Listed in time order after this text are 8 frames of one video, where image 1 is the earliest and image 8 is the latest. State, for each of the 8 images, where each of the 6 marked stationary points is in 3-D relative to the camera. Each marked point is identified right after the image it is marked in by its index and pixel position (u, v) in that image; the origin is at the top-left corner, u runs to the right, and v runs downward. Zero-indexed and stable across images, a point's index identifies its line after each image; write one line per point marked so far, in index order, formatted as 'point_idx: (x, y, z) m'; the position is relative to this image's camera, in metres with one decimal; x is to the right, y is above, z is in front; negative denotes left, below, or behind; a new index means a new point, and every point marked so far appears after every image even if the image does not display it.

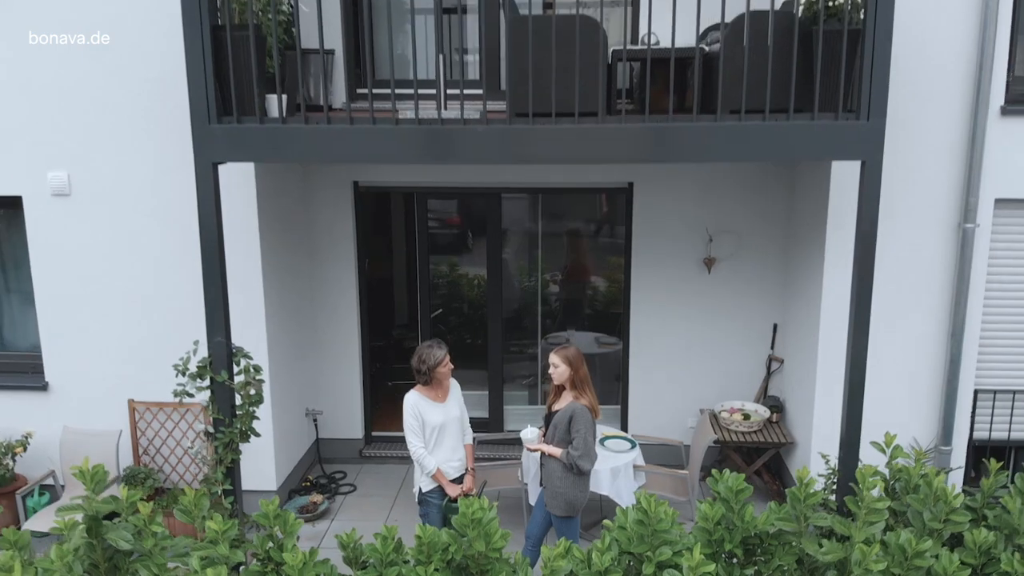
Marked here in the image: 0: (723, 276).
0: (+1.3, +0.1, +5.2) m
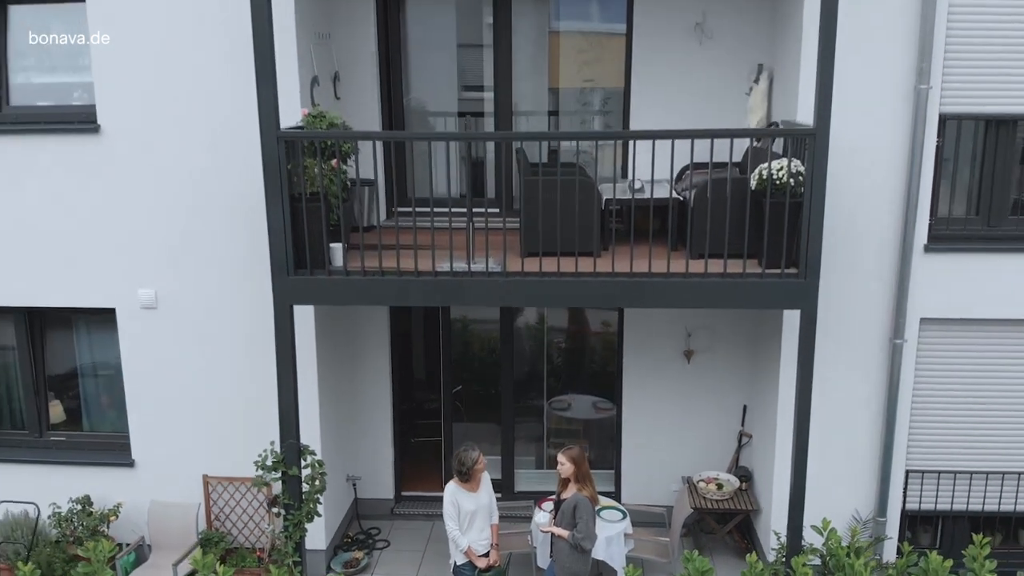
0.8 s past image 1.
0: (+1.4, -0.6, +6.1) m
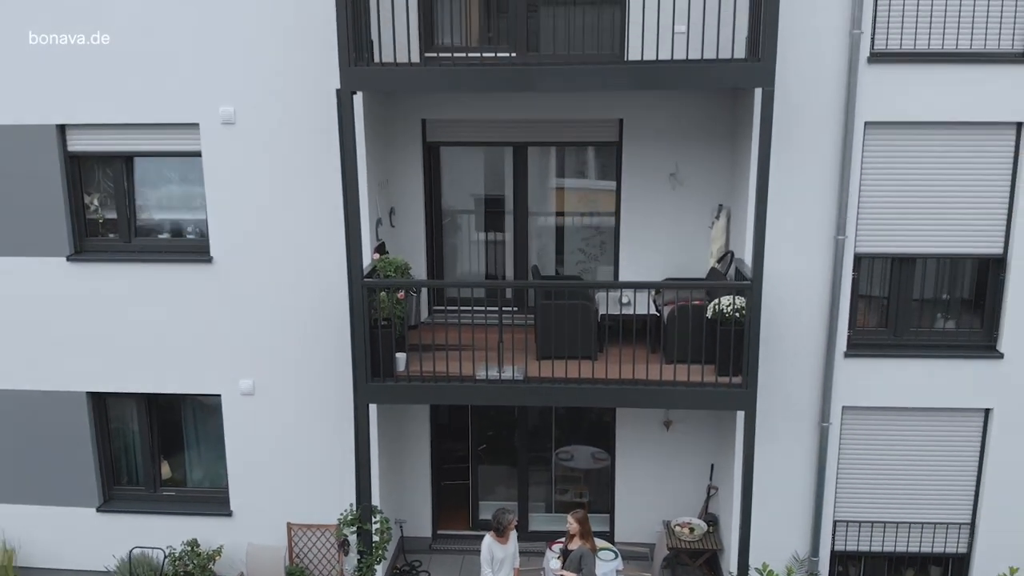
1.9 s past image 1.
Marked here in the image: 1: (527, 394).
0: (+1.5, -1.3, +7.6) m
1: (+0.1, -0.8, +6.1) m
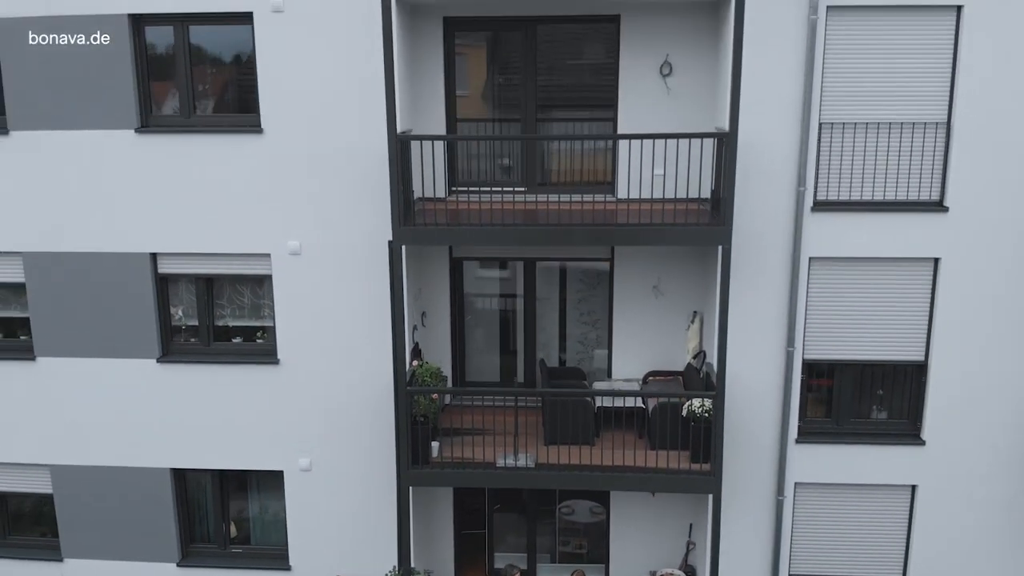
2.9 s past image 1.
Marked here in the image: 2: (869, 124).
0: (+1.6, -2.3, +9.1) m
1: (+0.2, -1.7, +7.6) m
2: (+3.2, +1.5, +7.6) m
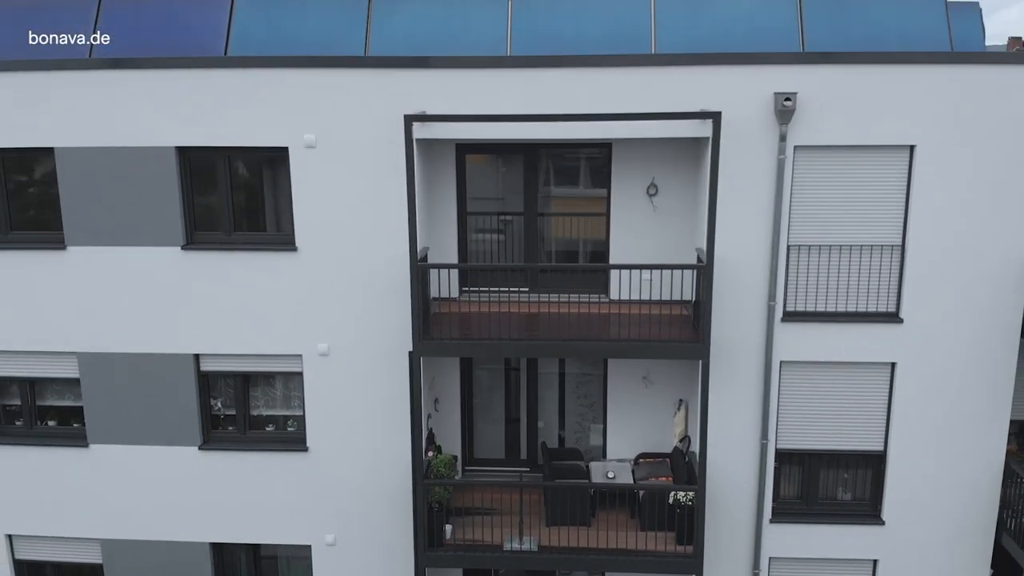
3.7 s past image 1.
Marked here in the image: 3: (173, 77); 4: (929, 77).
0: (+1.7, -3.3, +10.1) m
1: (+0.3, -2.8, +8.6) m
2: (+3.3, +0.5, +8.6) m
3: (-3.5, +2.2, +8.5) m
4: (+4.0, +2.0, +8.1) m
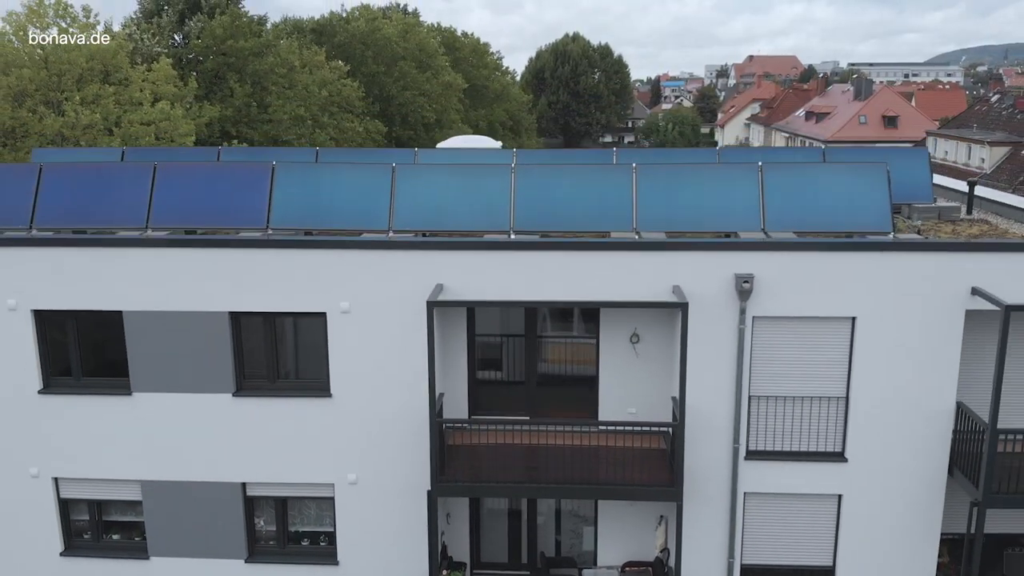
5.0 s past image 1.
0: (+1.7, -5.1, +11.6) m
1: (+0.3, -4.5, +10.1) m
2: (+3.3, -1.3, +10.1) m
3: (-3.4, +0.4, +10.0) m
4: (+4.1, +0.3, +9.6) m
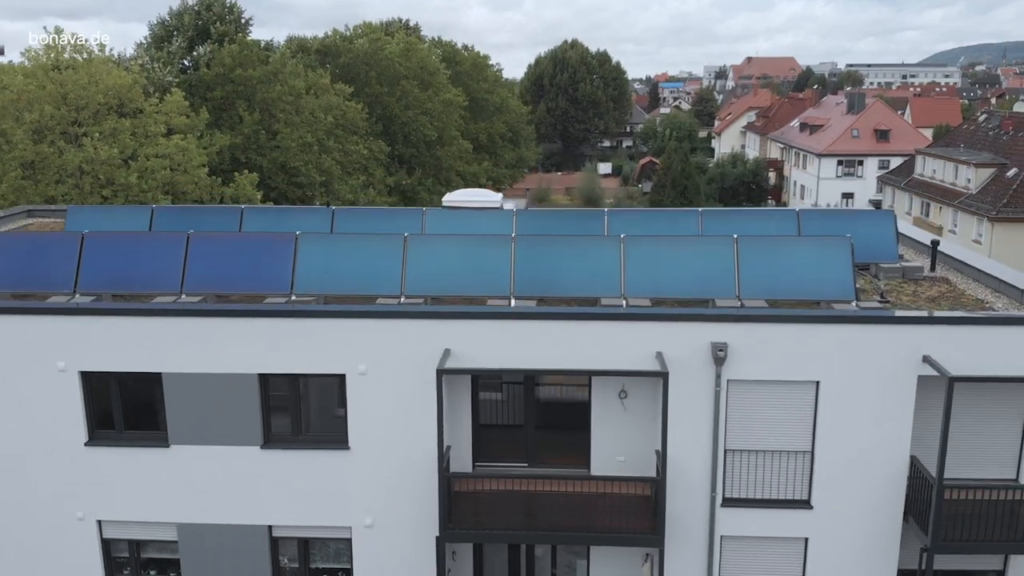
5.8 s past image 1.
0: (+1.7, -5.9, +12.7) m
1: (+0.3, -5.4, +11.2) m
2: (+3.3, -2.2, +11.2) m
3: (-3.4, -0.5, +11.2) m
4: (+4.1, -0.6, +10.7) m
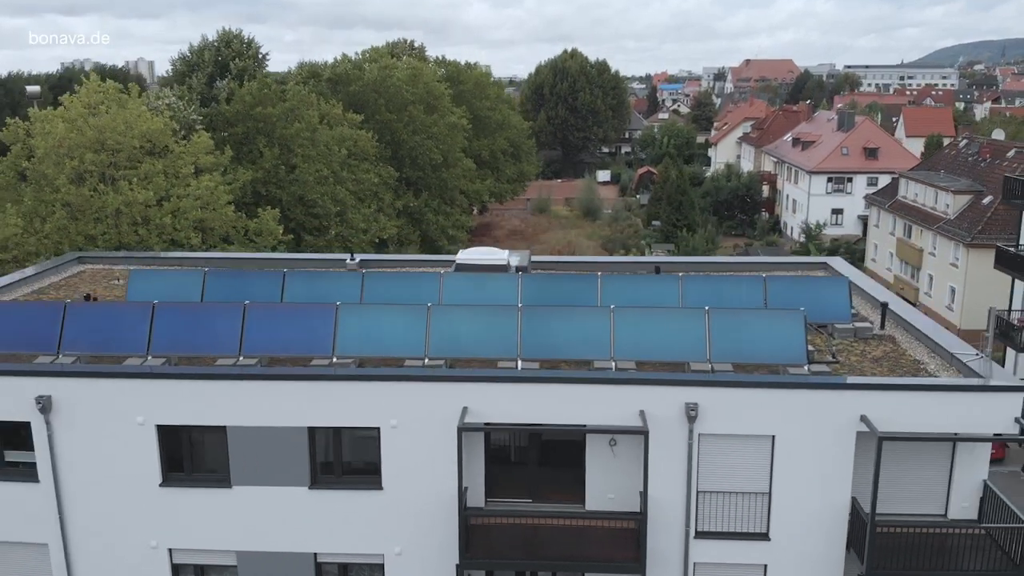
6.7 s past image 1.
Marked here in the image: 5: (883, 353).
0: (+1.8, -7.0, +15.0) m
1: (+0.4, -6.5, +13.5) m
2: (+3.4, -3.3, +13.4) m
3: (-3.3, -1.6, +13.4) m
4: (+4.2, -1.7, +12.9) m
5: (+6.7, -1.2, +15.0) m
